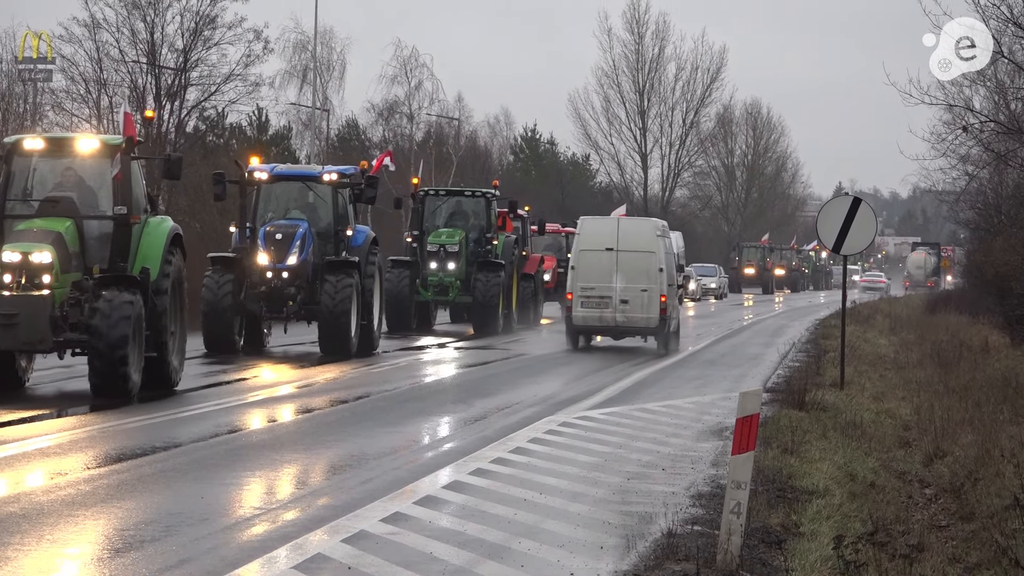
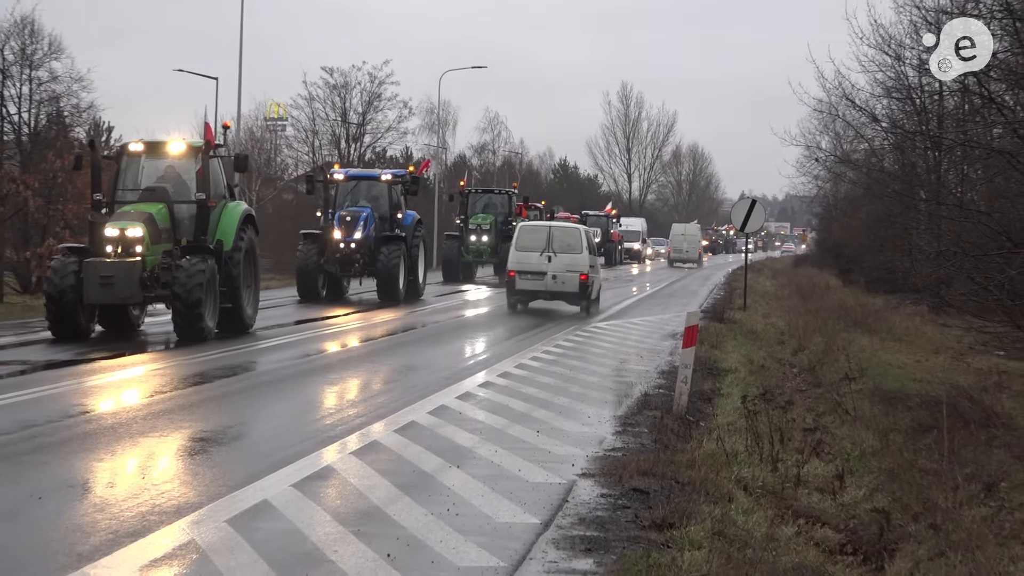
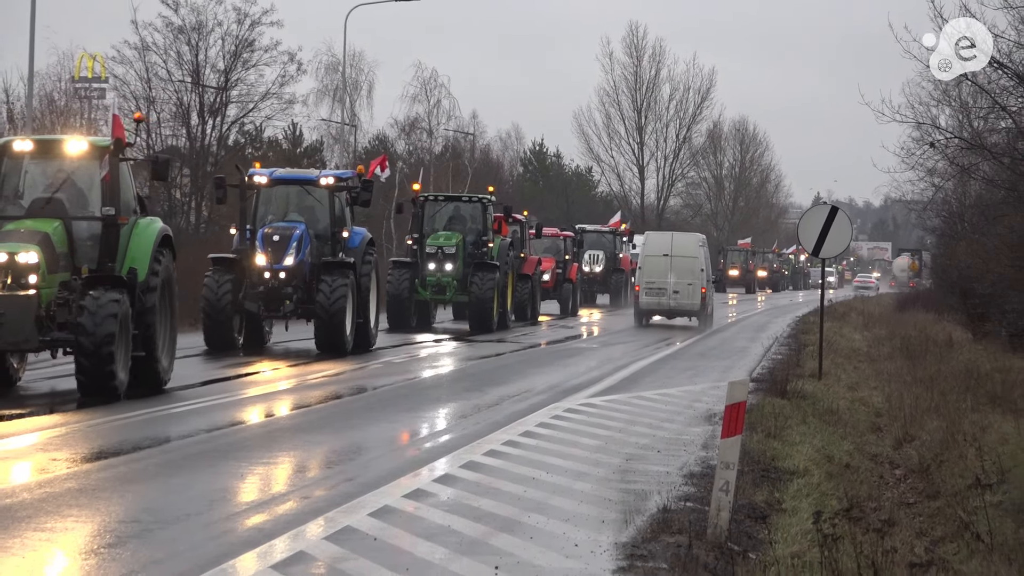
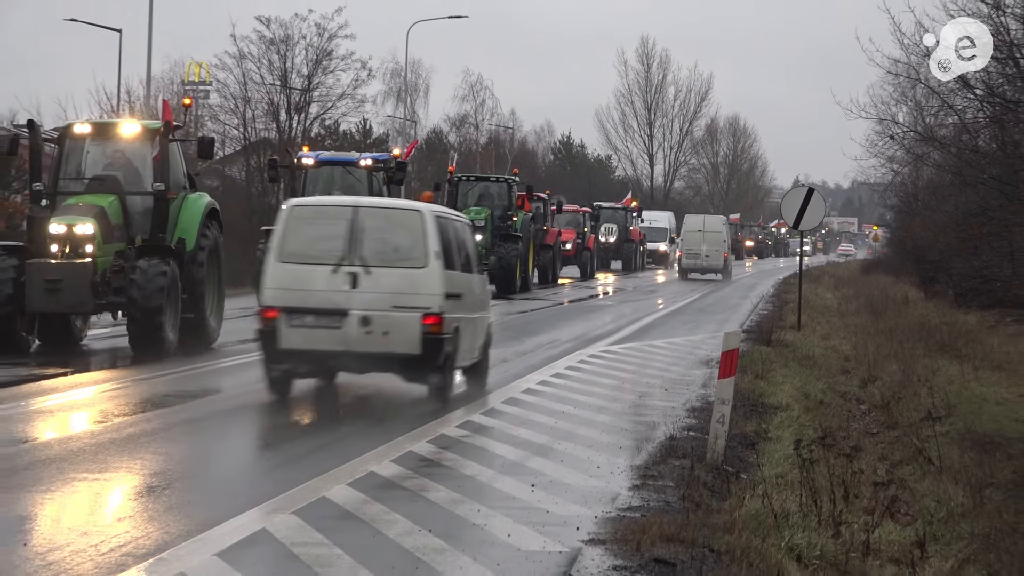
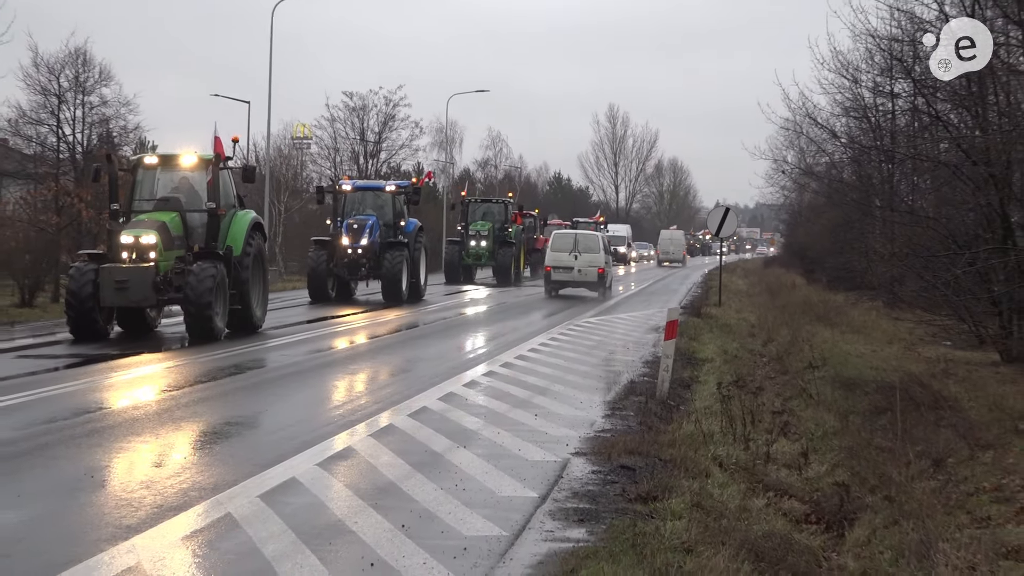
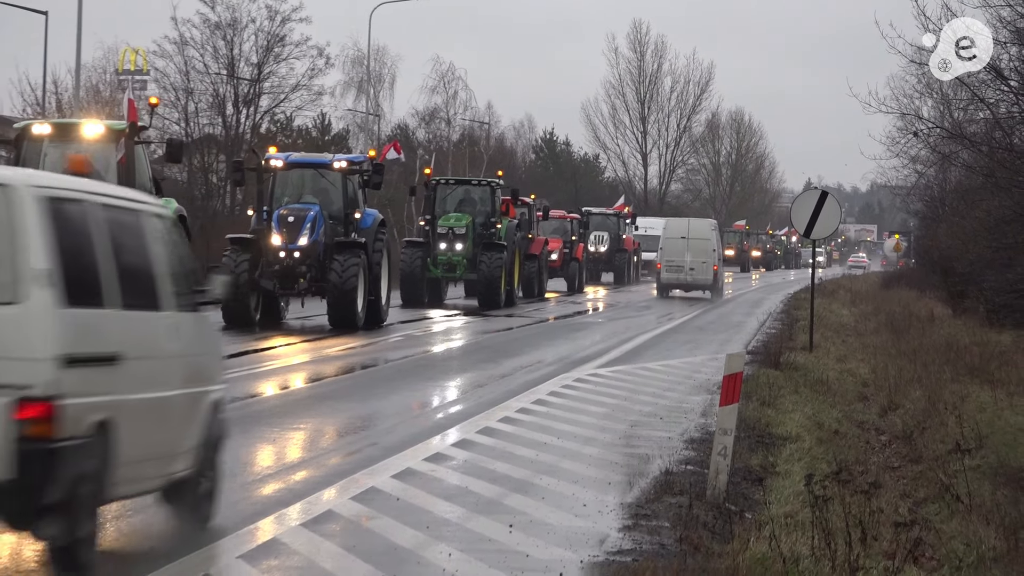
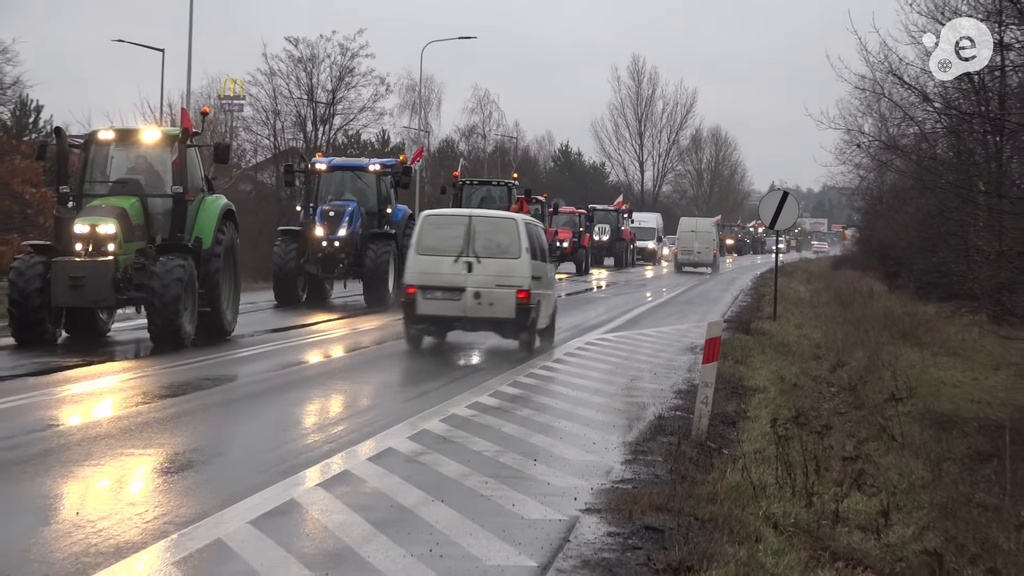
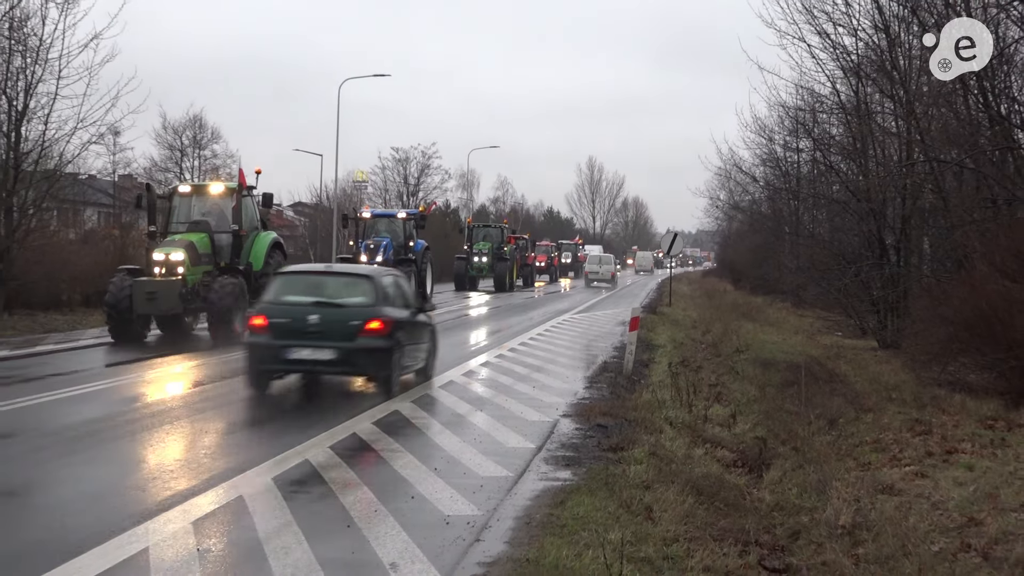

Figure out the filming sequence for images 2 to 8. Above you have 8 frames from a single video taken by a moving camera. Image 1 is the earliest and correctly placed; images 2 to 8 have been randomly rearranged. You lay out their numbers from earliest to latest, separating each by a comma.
3, 6, 4, 7, 2, 5, 8
